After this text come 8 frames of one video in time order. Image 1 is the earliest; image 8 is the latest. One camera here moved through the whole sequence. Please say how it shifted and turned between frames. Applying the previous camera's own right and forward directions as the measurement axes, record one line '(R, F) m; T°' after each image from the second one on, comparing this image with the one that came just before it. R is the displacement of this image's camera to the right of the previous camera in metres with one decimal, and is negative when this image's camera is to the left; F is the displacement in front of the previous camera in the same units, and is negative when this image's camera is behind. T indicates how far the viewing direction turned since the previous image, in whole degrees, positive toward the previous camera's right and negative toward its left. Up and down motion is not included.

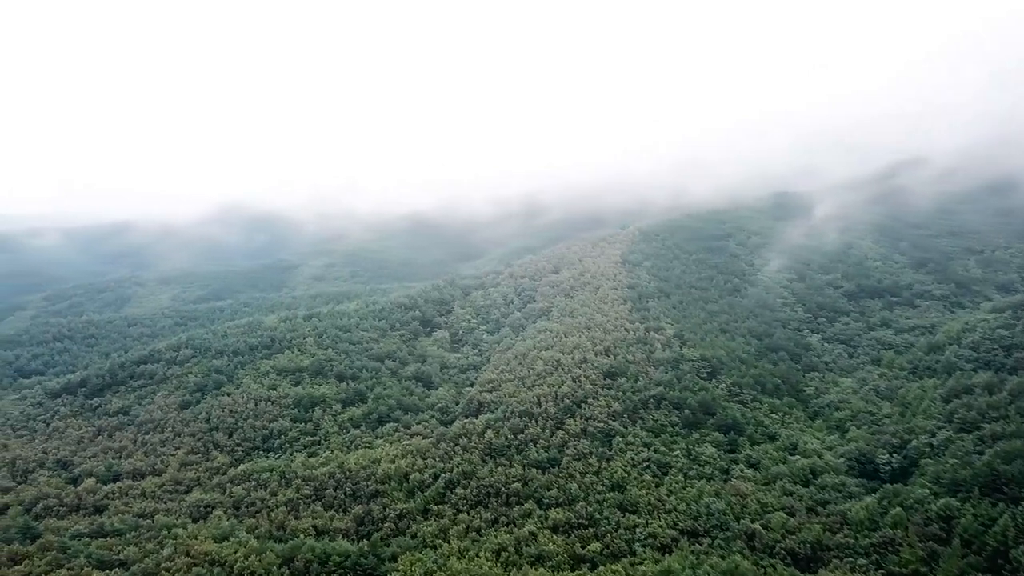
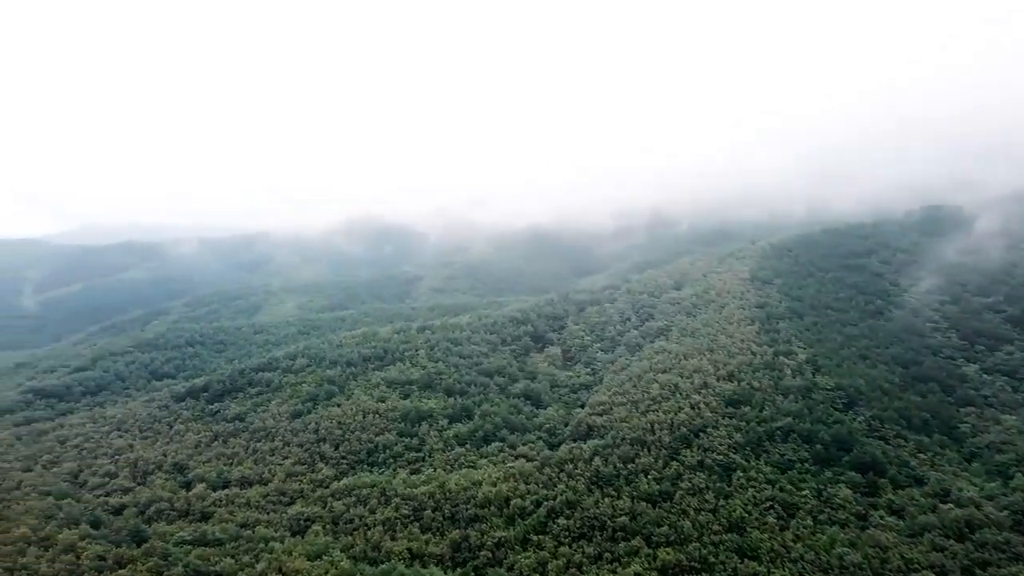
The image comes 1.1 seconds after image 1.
(+0.7, +2.3) m; -9°
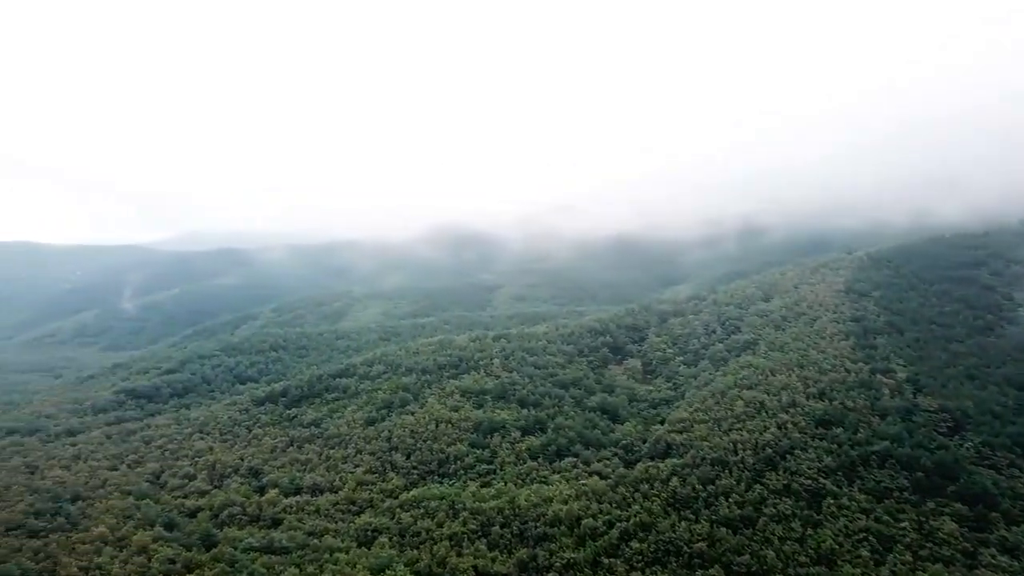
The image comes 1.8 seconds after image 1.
(+0.5, +1.4) m; -6°
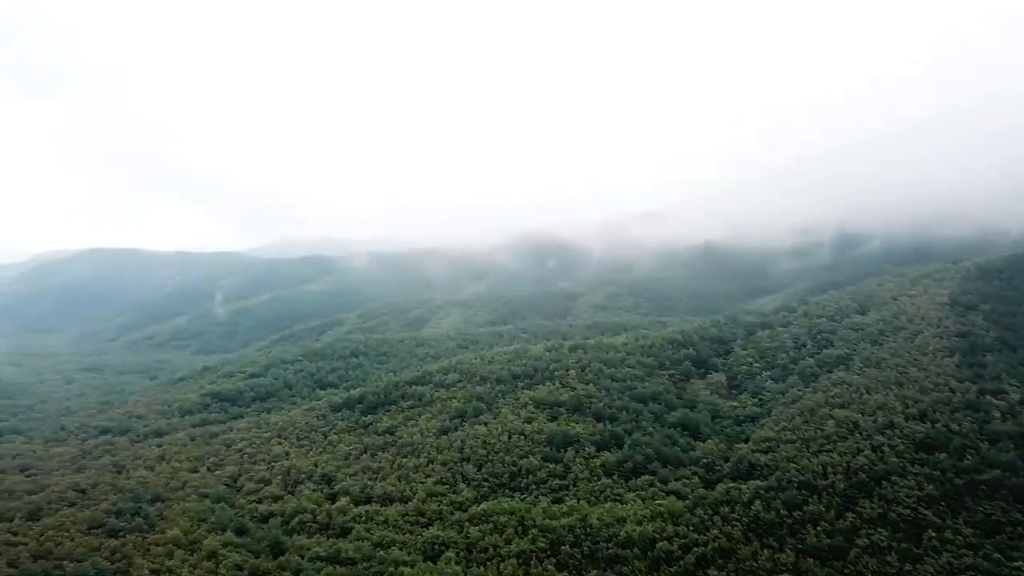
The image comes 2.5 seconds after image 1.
(+0.6, +1.3) m; -6°
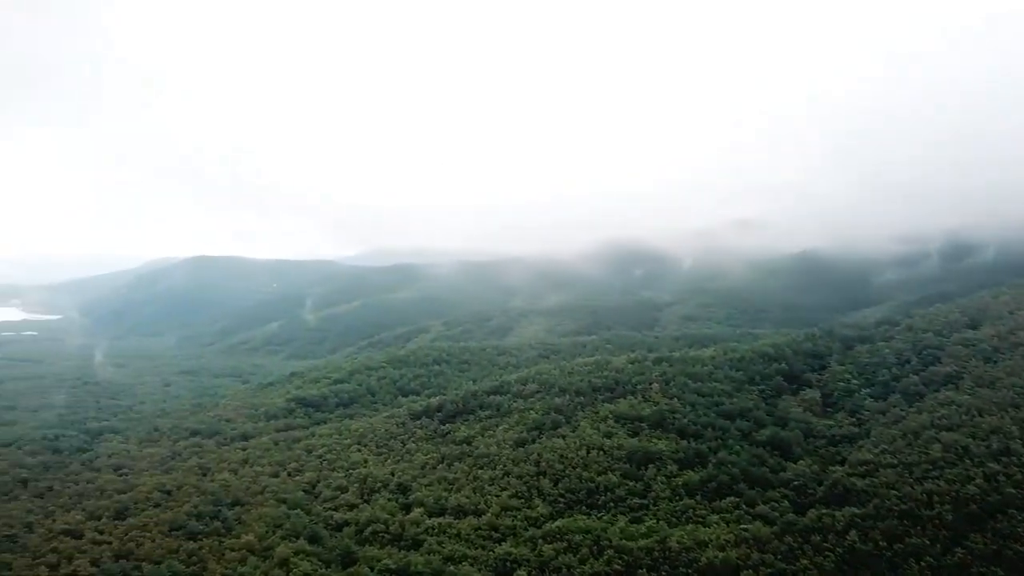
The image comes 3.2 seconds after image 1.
(+0.6, +1.2) m; -6°
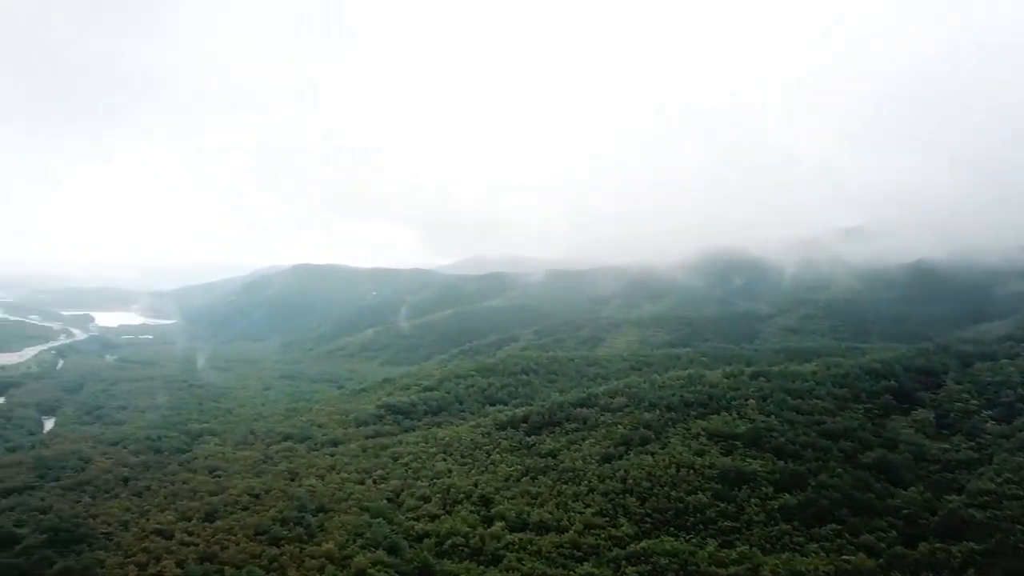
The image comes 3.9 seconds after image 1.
(+0.6, +1.2) m; -7°
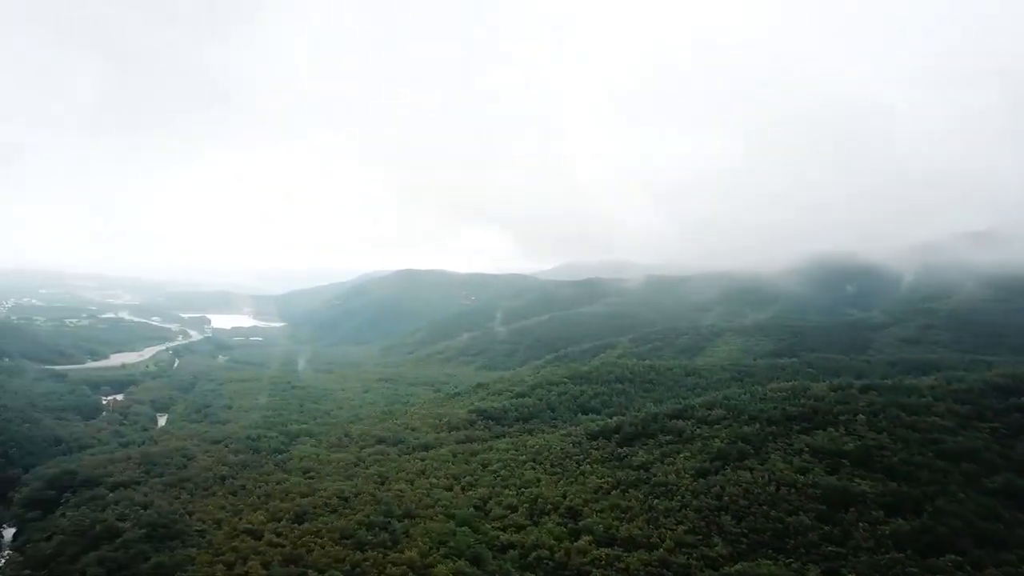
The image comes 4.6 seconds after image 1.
(+0.6, +1.2) m; -7°
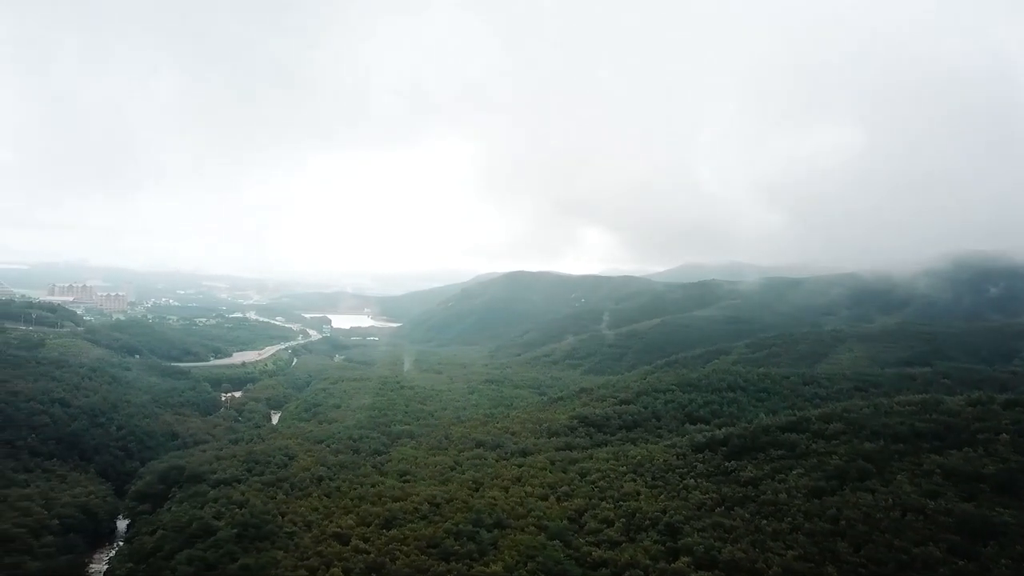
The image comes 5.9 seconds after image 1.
(+1.1, +2.0) m; -8°
